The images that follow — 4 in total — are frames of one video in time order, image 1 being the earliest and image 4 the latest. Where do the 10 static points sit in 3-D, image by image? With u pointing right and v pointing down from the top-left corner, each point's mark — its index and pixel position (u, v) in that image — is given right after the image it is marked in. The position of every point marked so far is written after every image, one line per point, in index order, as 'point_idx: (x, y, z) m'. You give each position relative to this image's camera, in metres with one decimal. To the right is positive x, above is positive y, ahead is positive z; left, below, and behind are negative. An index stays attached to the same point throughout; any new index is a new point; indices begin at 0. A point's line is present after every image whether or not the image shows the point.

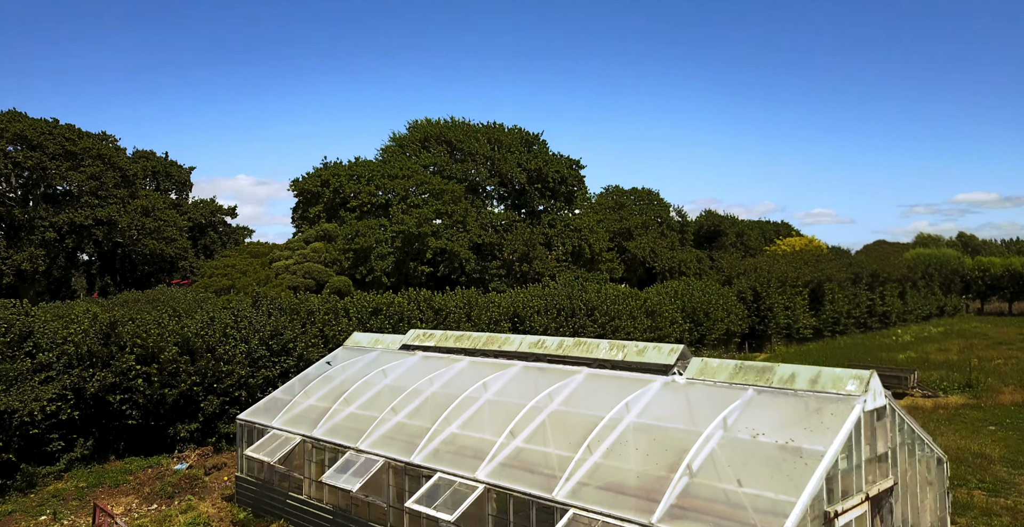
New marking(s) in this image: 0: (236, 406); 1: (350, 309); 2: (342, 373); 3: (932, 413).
0: (-4.8, -2.5, +13.9) m
1: (-3.3, -0.9, +16.5) m
2: (-2.3, -1.5, +10.7) m
3: (+8.7, -3.1, +16.6) m
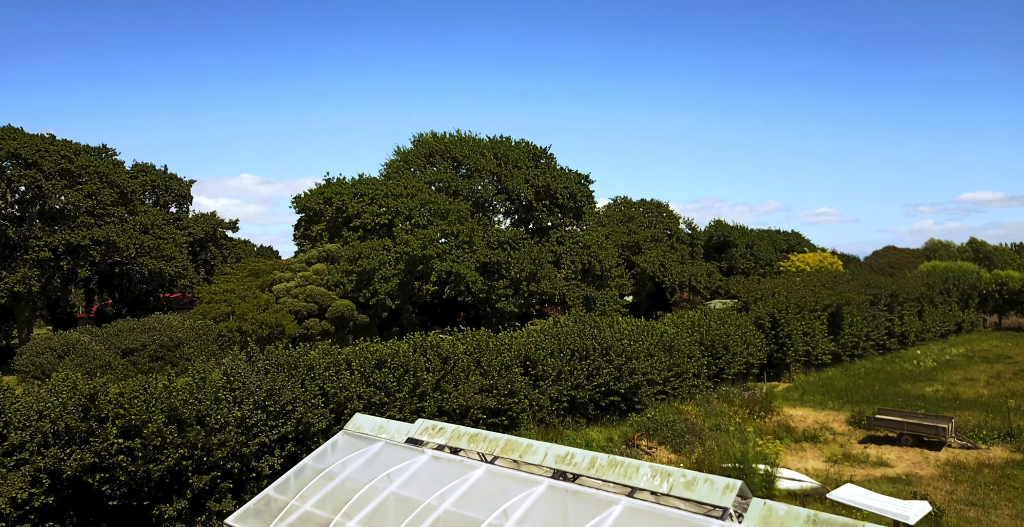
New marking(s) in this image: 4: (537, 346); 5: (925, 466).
0: (-4.5, -3.4, +12.8) m
1: (-3.1, -1.9, +15.5) m
2: (-2.0, -2.5, +9.6) m
3: (+9.0, -4.0, +15.4) m
4: (+0.6, -2.0, +19.2) m
5: (+8.4, -4.1, +16.4) m
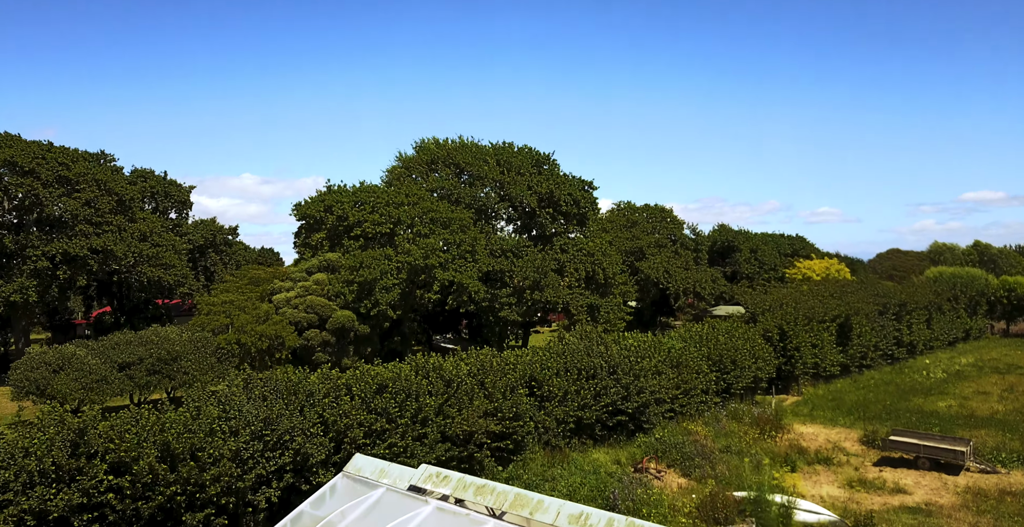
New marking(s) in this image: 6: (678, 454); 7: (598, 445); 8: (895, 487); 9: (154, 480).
0: (-4.4, -3.8, +12.3) m
1: (-3.0, -2.3, +15.0) m
2: (-1.9, -2.9, +9.1) m
3: (+9.1, -4.4, +14.9) m
4: (+0.7, -2.4, +18.7) m
5: (+8.6, -4.5, +15.8) m
6: (+3.8, -4.4, +18.3) m
7: (+2.1, -4.4, +19.4) m
8: (+7.7, -4.5, +16.1) m
9: (-5.1, -3.1, +11.4) m
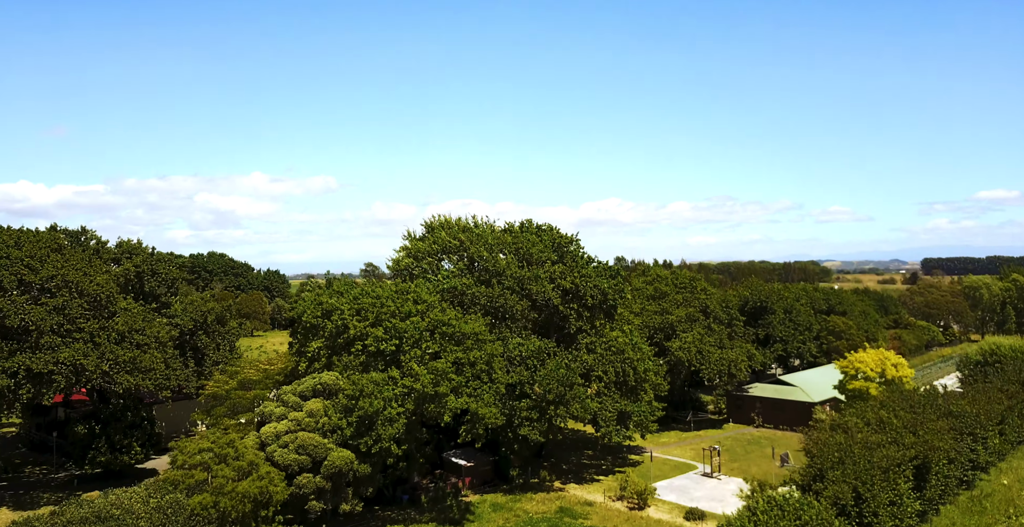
0: (-3.9, -8.5, +8.0) m
1: (-2.4, -6.9, +10.6) m
2: (-1.4, -7.5, +4.8) m
3: (+9.7, -9.0, +10.5) m
4: (+1.3, -7.0, +14.4) m
5: (+9.2, -9.1, +11.4) m
6: (+4.4, -9.0, +13.9) m
7: (+2.7, -9.0, +15.0) m
8: (+8.3, -9.1, +11.7) m
9: (-4.5, -7.7, +7.1) m
